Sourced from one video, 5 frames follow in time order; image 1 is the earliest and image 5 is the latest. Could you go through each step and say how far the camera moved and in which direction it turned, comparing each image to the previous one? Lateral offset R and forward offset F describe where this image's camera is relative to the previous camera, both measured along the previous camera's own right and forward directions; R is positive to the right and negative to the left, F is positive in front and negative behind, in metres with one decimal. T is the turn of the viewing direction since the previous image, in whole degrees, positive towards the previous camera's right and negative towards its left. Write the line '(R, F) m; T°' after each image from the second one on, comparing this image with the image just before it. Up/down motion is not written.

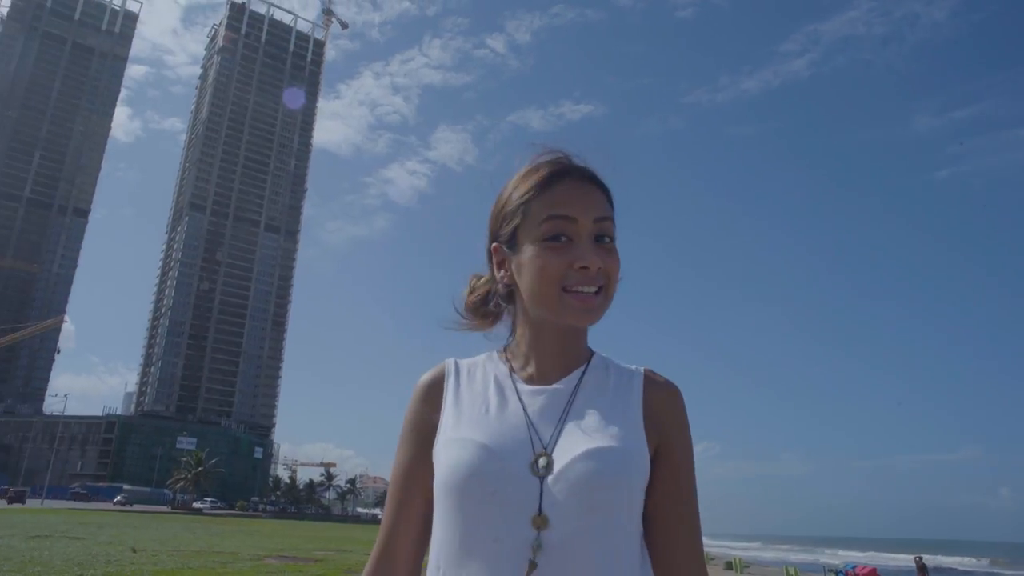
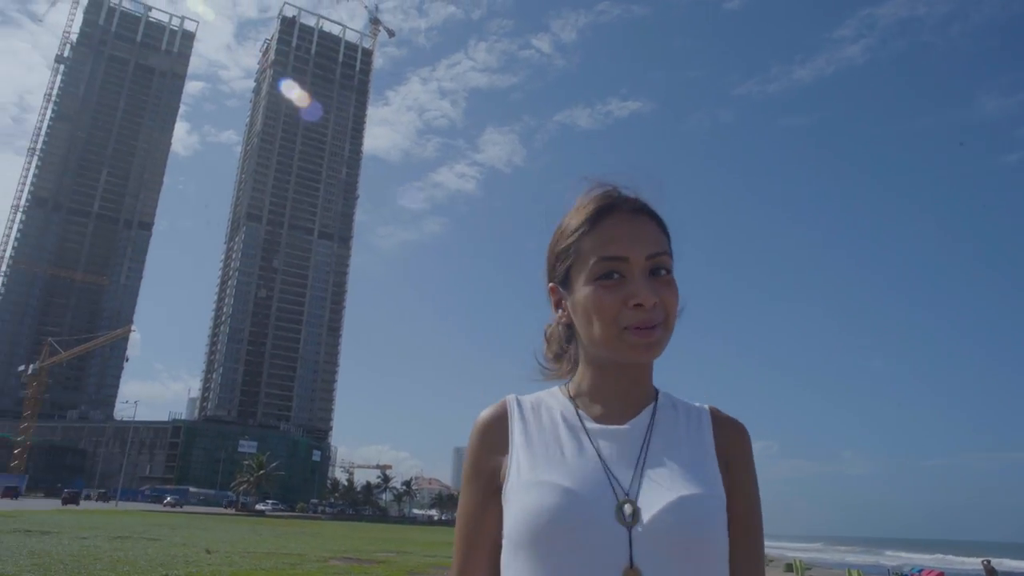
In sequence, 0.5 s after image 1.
(0.0, -0.3) m; -4°
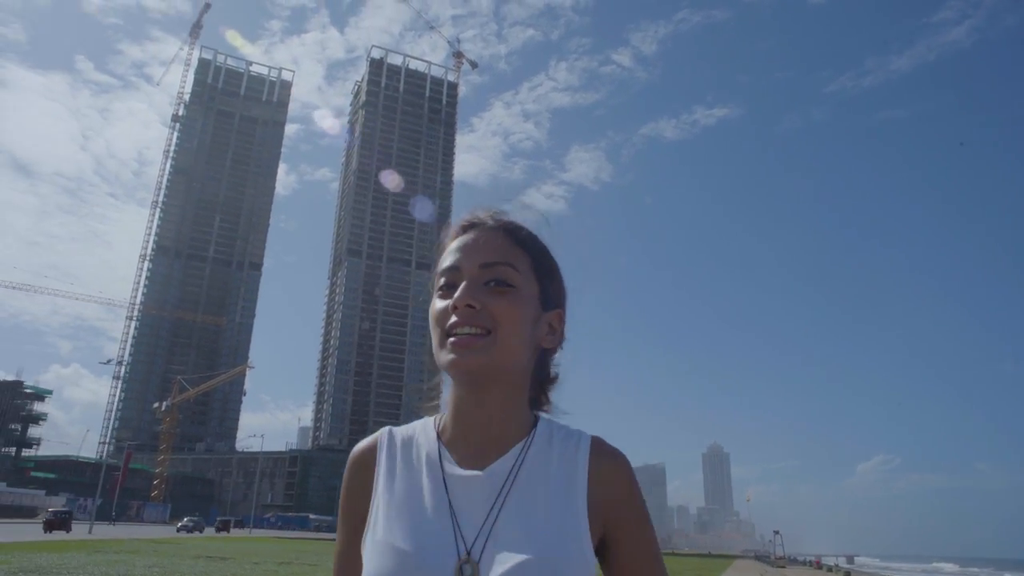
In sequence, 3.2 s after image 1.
(-0.2, -1.5) m; -7°
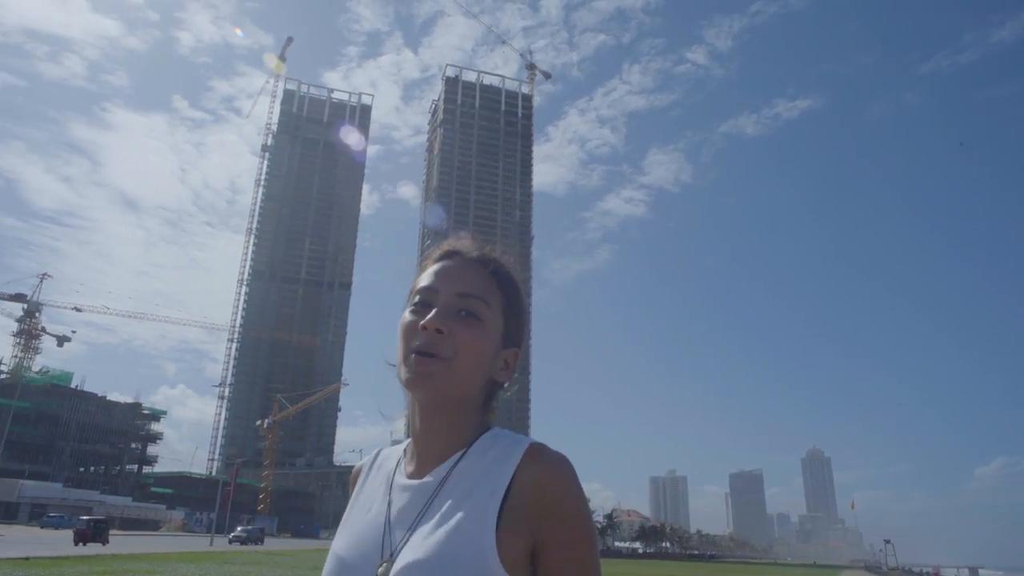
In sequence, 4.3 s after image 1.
(-0.1, -0.5) m; -7°
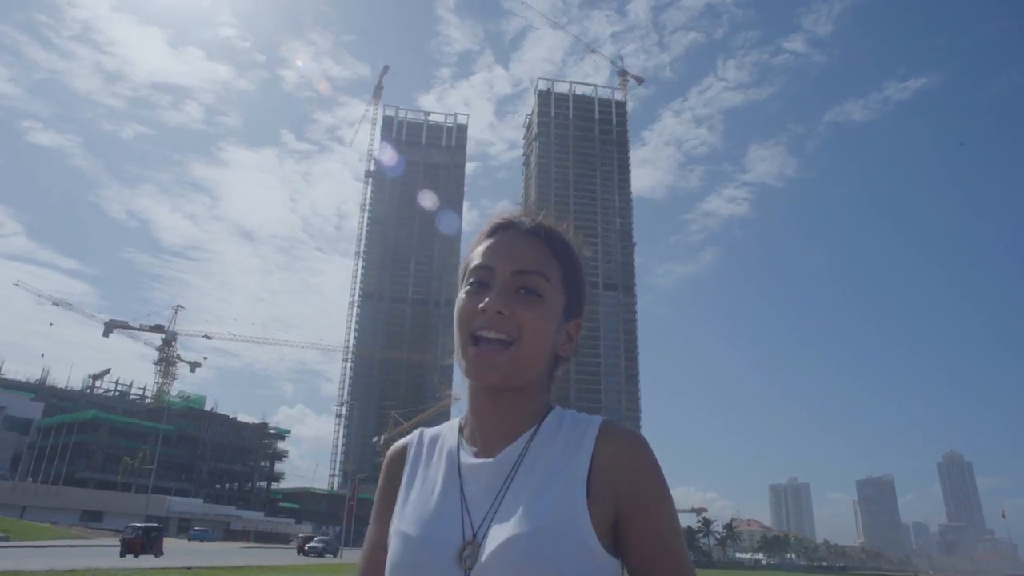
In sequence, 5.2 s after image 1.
(0.0, -0.4) m; -8°
